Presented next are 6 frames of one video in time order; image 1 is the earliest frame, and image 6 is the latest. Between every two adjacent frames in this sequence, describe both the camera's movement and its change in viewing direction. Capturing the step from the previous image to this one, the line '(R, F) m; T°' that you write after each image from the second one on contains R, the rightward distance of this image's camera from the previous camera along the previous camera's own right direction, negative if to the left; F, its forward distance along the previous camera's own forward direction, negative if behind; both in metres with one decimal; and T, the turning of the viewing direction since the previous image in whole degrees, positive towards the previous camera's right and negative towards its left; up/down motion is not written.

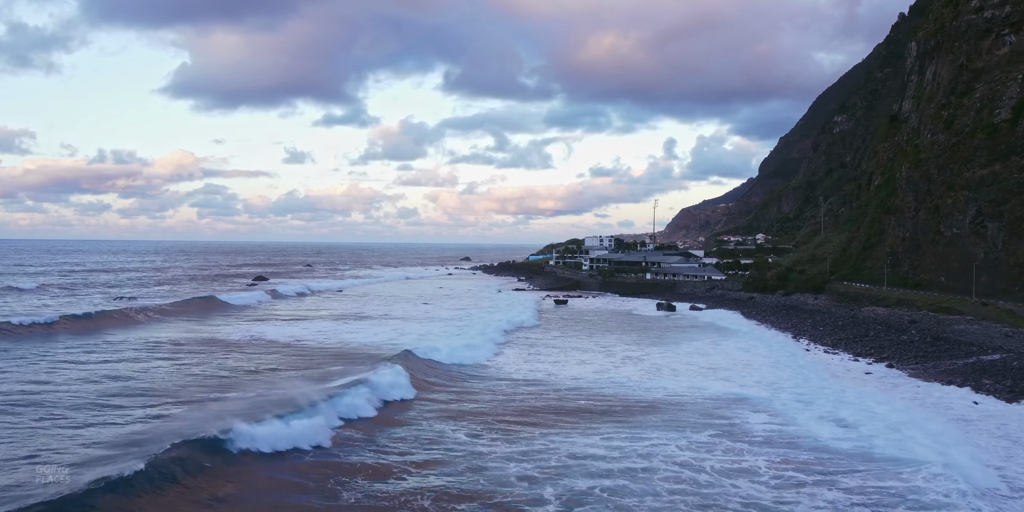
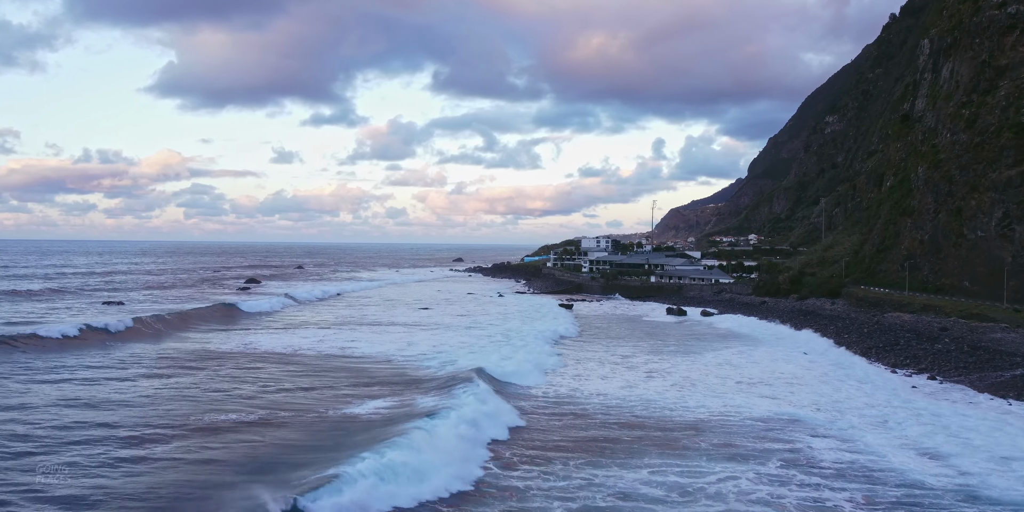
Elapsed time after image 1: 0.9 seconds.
(-0.9, +1.4) m; +1°
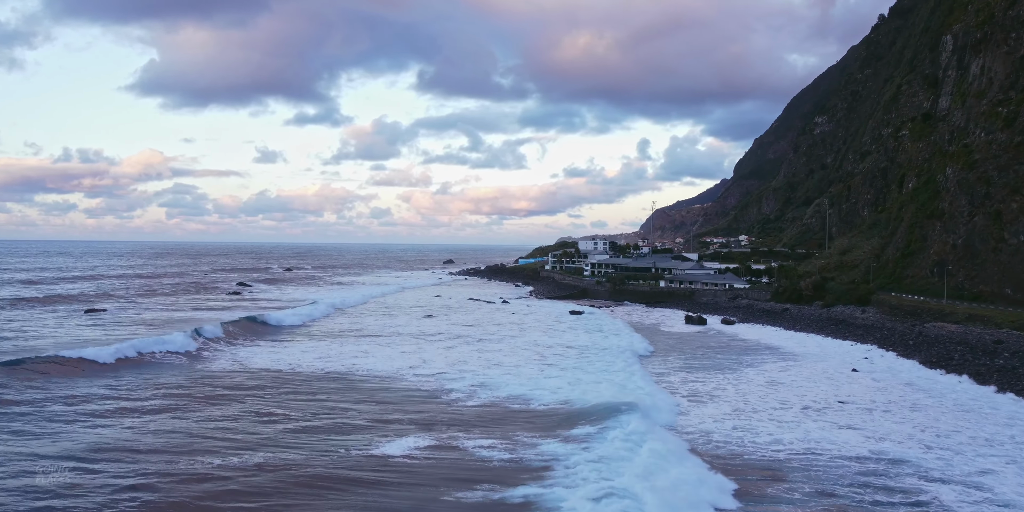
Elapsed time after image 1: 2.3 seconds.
(-1.4, +2.1) m; +1°
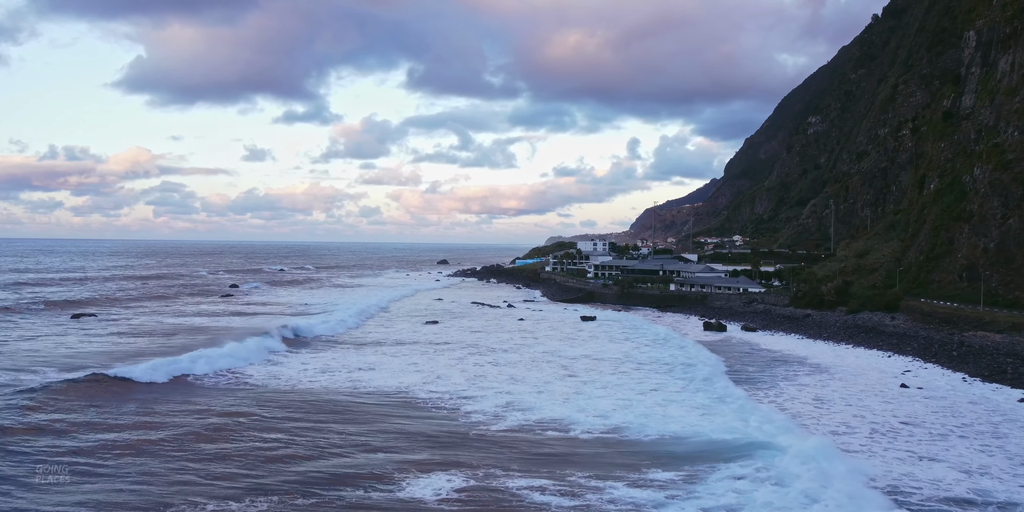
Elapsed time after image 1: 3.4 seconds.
(-1.1, +1.7) m; +1°
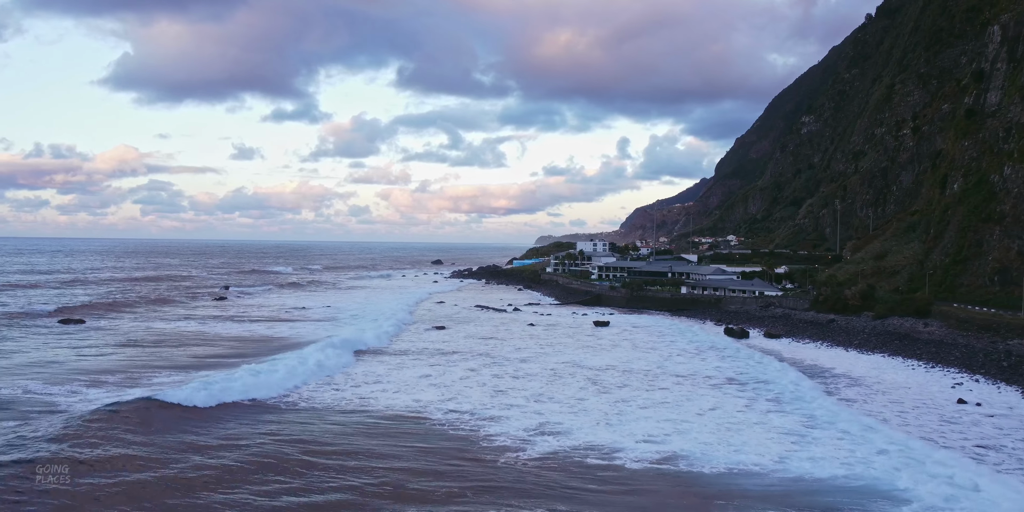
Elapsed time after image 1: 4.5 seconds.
(-1.1, +1.7) m; +1°
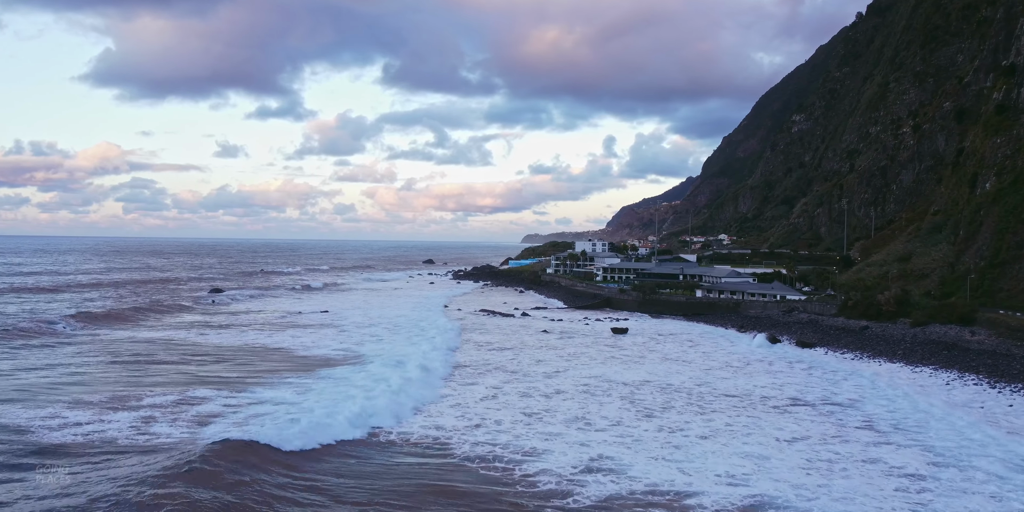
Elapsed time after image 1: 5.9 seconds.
(-1.4, +2.3) m; +1°
